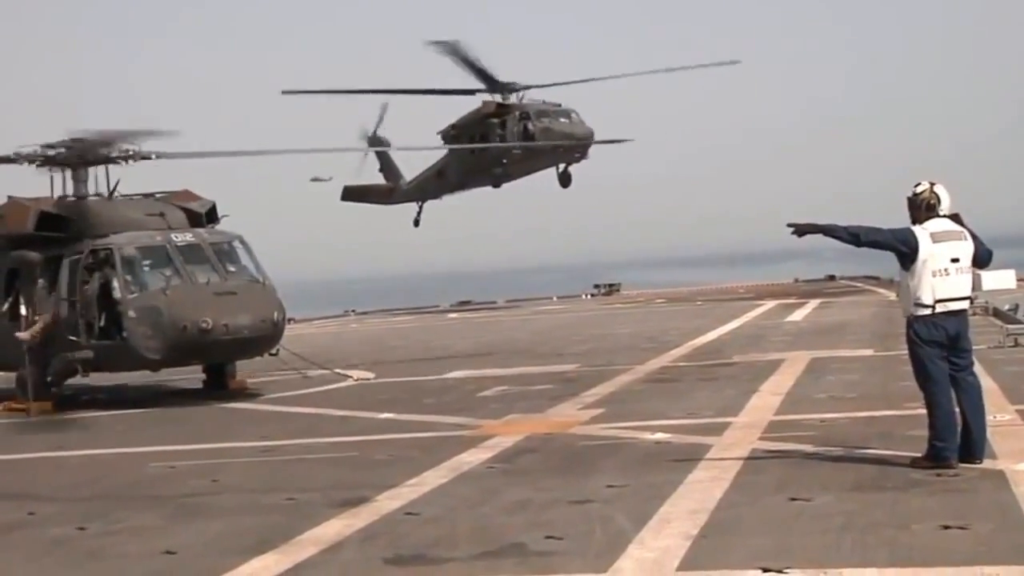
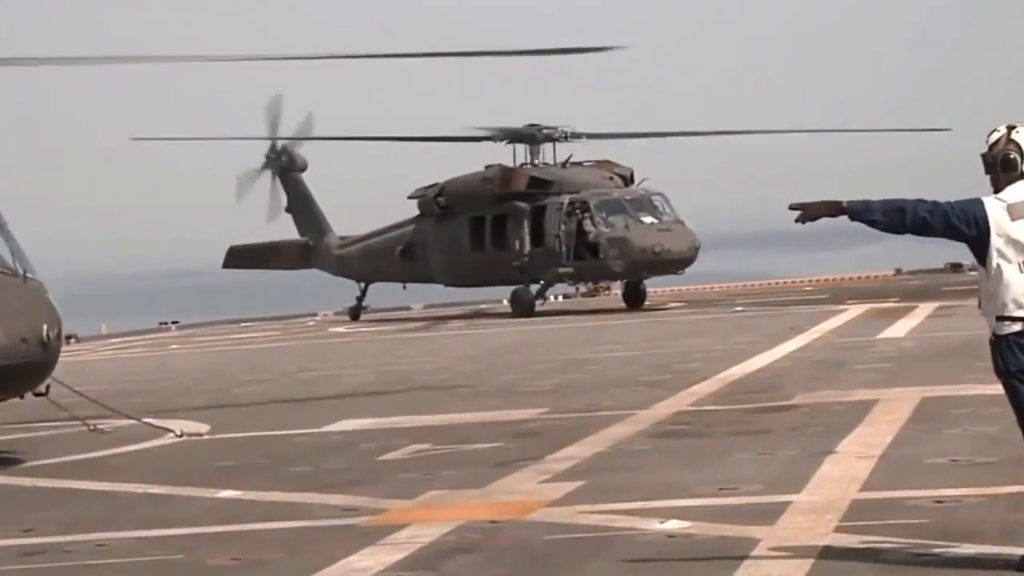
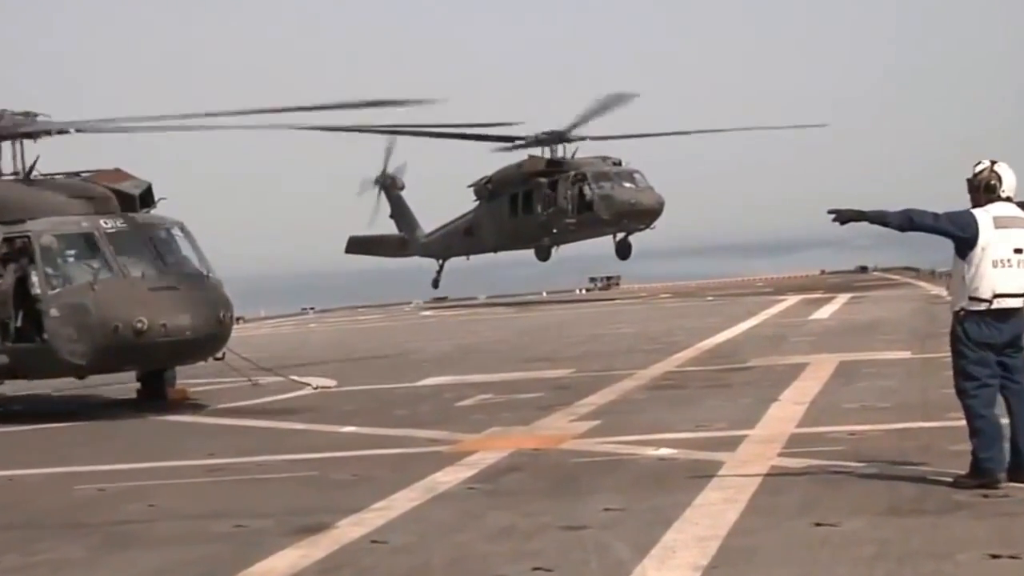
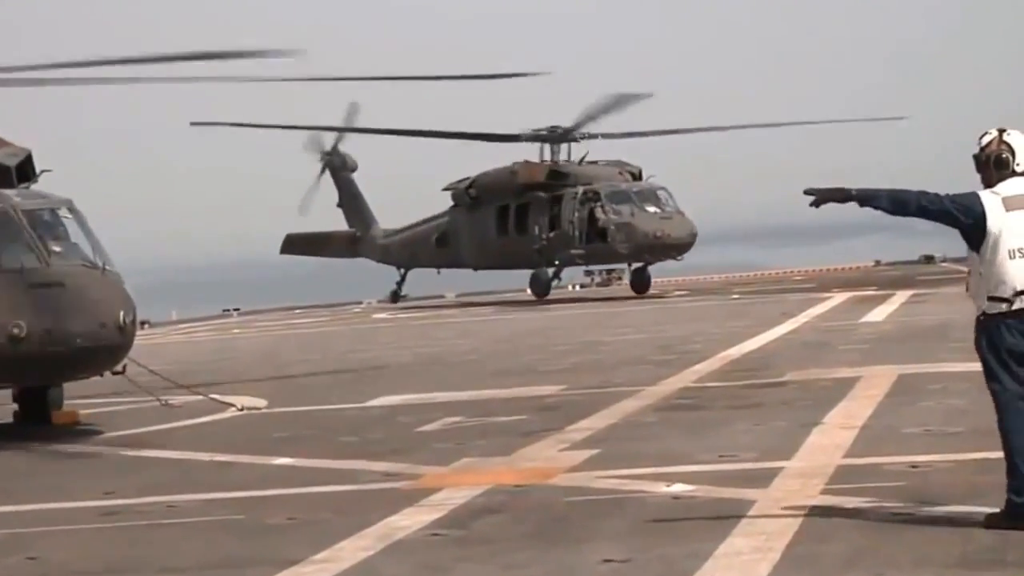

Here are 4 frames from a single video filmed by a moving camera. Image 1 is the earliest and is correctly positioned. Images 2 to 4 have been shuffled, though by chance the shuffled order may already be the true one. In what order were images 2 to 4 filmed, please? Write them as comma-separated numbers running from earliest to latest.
3, 4, 2
